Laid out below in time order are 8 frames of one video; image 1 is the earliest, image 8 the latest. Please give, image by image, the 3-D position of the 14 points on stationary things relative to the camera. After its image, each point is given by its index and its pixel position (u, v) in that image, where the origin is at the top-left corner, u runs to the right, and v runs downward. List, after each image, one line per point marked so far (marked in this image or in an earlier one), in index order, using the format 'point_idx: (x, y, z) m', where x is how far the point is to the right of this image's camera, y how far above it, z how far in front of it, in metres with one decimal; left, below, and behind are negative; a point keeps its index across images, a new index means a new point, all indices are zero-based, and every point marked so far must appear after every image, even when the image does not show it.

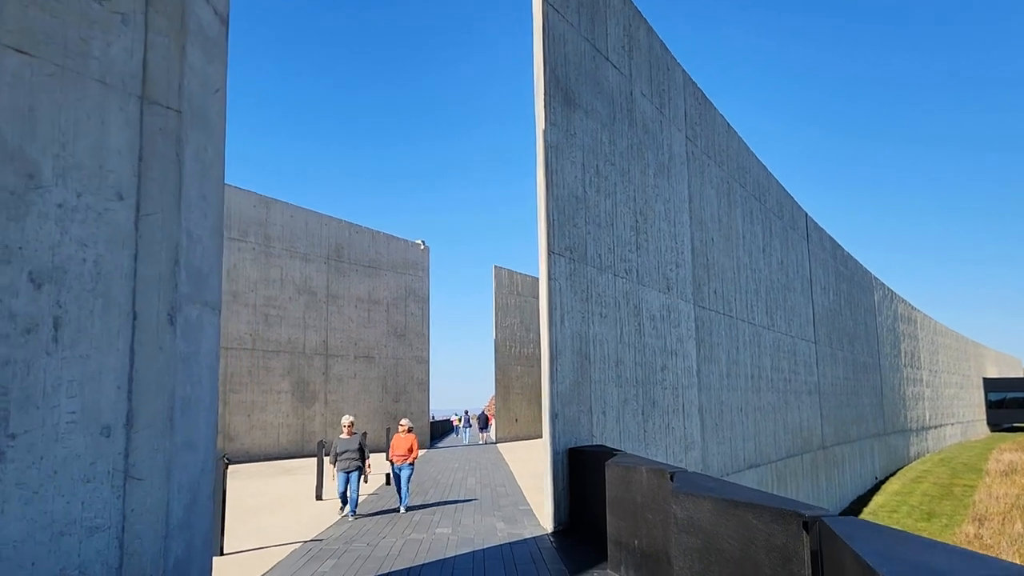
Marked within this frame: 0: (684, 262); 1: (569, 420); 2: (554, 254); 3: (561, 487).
0: (+3.1, +0.5, +12.5) m
1: (+0.7, -1.6, +8.3) m
2: (+0.5, +0.4, +8.4) m
3: (+0.6, -2.4, +8.1) m
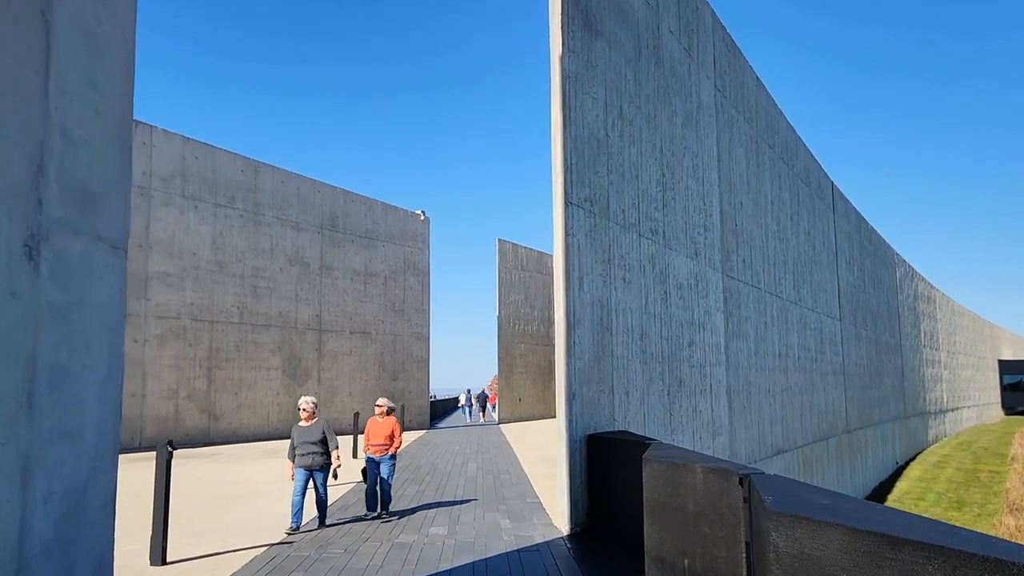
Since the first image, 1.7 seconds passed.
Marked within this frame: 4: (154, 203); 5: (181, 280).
0: (+3.2, +1.0, +11.1) m
1: (+0.8, -1.2, +7.1) m
2: (+0.6, +0.8, +7.1) m
3: (+0.7, -1.9, +6.8) m
4: (-9.3, +2.2, +18.0) m
5: (-8.9, +0.2, +18.5) m
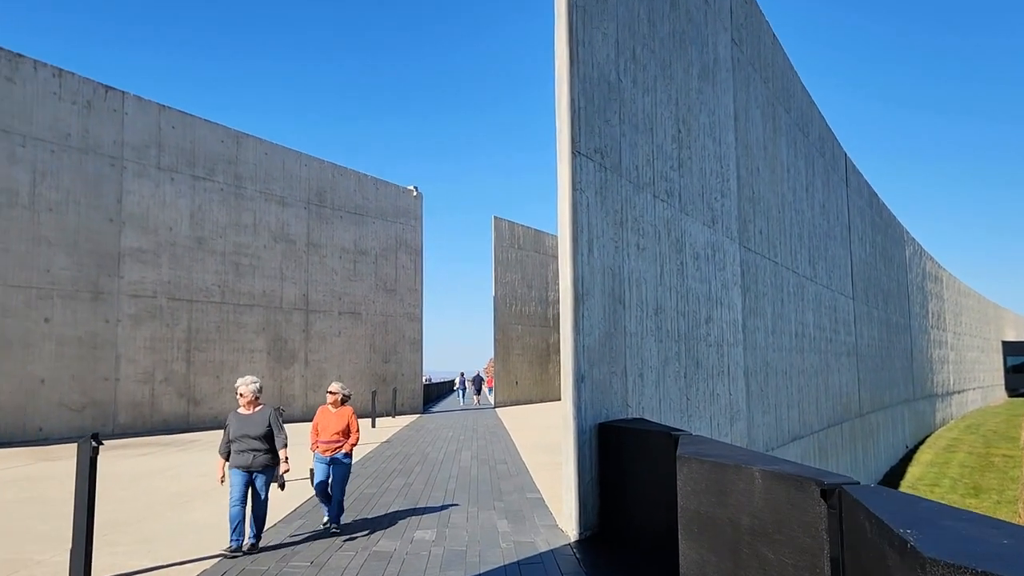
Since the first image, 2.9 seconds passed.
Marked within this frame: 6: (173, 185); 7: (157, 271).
0: (+3.2, +1.4, +10.1) m
1: (+0.8, -0.9, +6.1) m
2: (+0.6, +1.1, +6.0) m
3: (+0.7, -1.6, +5.9) m
4: (-9.4, +2.8, +16.8) m
5: (-8.9, +0.8, +17.4) m
6: (-8.8, +2.7, +17.9) m
7: (-8.9, +0.4, +17.4) m
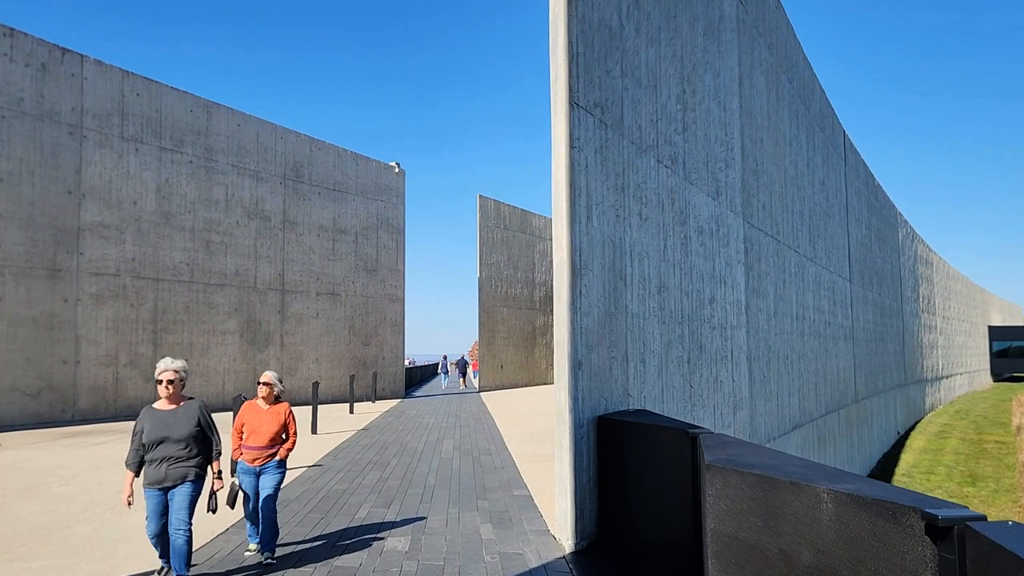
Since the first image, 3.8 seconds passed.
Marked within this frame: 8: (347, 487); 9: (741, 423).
0: (+3.0, +1.7, +9.3) m
1: (+0.7, -0.7, +5.3) m
2: (+0.5, +1.3, +5.2) m
3: (+0.5, -1.4, +5.1) m
4: (-9.7, +3.3, +15.8) m
5: (-9.3, +1.3, +16.4) m
6: (-9.1, +3.2, +16.8) m
7: (-9.3, +1.0, +16.4) m
8: (-1.8, -2.2, +7.6) m
9: (+3.0, -1.8, +9.0) m
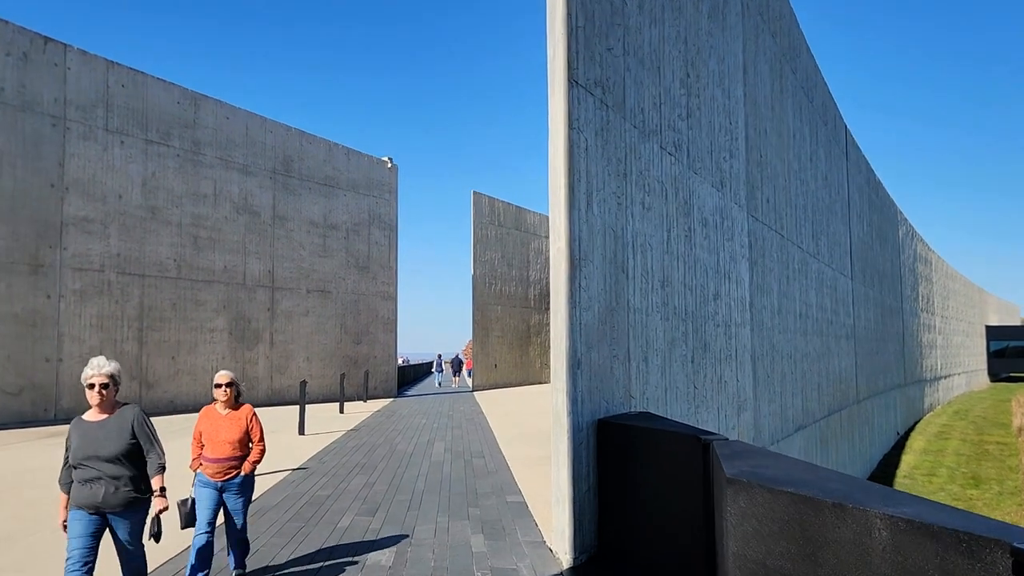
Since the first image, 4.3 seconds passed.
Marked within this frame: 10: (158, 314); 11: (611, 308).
0: (+2.9, +1.8, +8.9) m
1: (+0.6, -0.6, +4.9) m
2: (+0.5, +1.4, +4.8) m
3: (+0.5, -1.4, +4.7) m
4: (-9.8, +3.4, +15.3) m
5: (-9.4, +1.4, +15.9) m
6: (-9.2, +3.3, +16.3) m
7: (-9.4, +1.1, +15.9) m
8: (-1.9, -2.1, +7.2) m
9: (+2.9, -1.7, +8.6) m
10: (-8.7, -0.6, +16.9) m
11: (+0.7, -0.2, +5.2) m
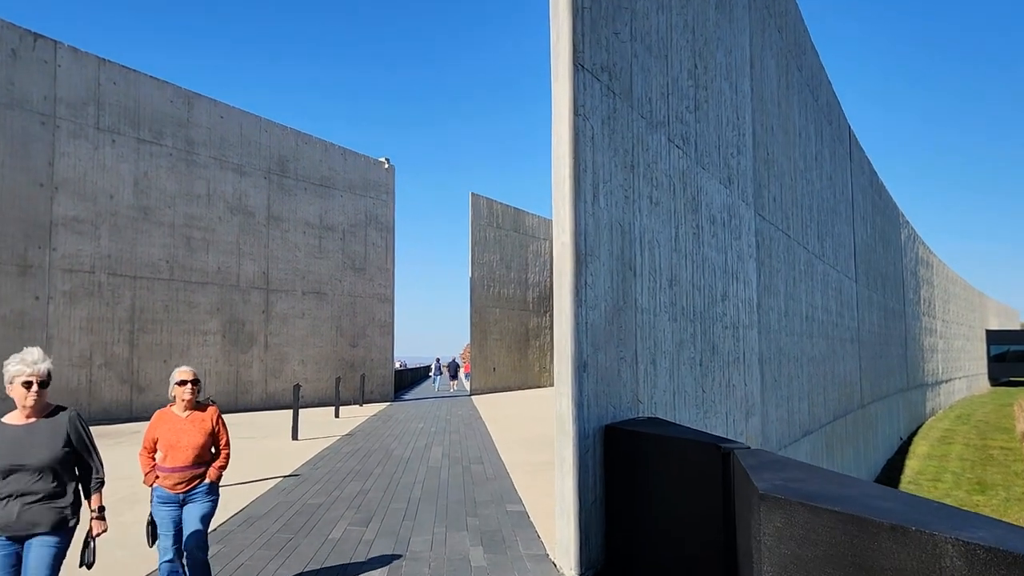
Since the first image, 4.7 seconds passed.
0: (+2.9, +1.8, +8.6) m
1: (+0.6, -0.6, +4.6) m
2: (+0.5, +1.4, +4.5) m
3: (+0.5, -1.4, +4.4) m
4: (-9.8, +3.4, +15.0) m
5: (-9.4, +1.4, +15.6) m
6: (-9.2, +3.3, +16.0) m
7: (-9.4, +1.0, +15.6) m
8: (-1.9, -2.1, +6.9) m
9: (+2.9, -1.7, +8.3) m
10: (-8.7, -0.7, +16.6) m
11: (+0.7, -0.1, +4.9) m
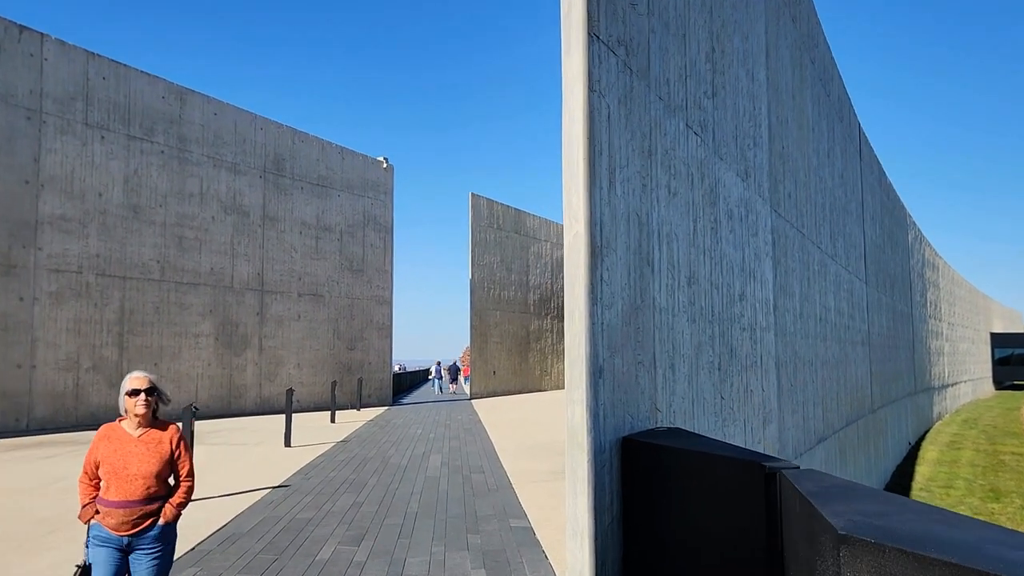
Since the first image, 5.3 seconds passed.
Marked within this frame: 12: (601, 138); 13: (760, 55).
0: (+3.0, +1.8, +8.2) m
1: (+0.7, -0.6, +4.1) m
2: (+0.5, +1.4, +4.1) m
3: (+0.5, -1.3, +4.0) m
4: (-9.8, +3.3, +14.5) m
5: (-9.4, +1.3, +15.1) m
6: (-9.2, +3.2, +15.6) m
7: (-9.4, +1.0, +15.1) m
8: (-1.9, -2.1, +6.4) m
9: (+2.9, -1.7, +7.8) m
10: (-8.7, -0.7, +16.1) m
11: (+0.8, -0.1, +4.4) m
12: (+0.5, +0.9, +4.0) m
13: (+3.0, +2.8, +8.3) m
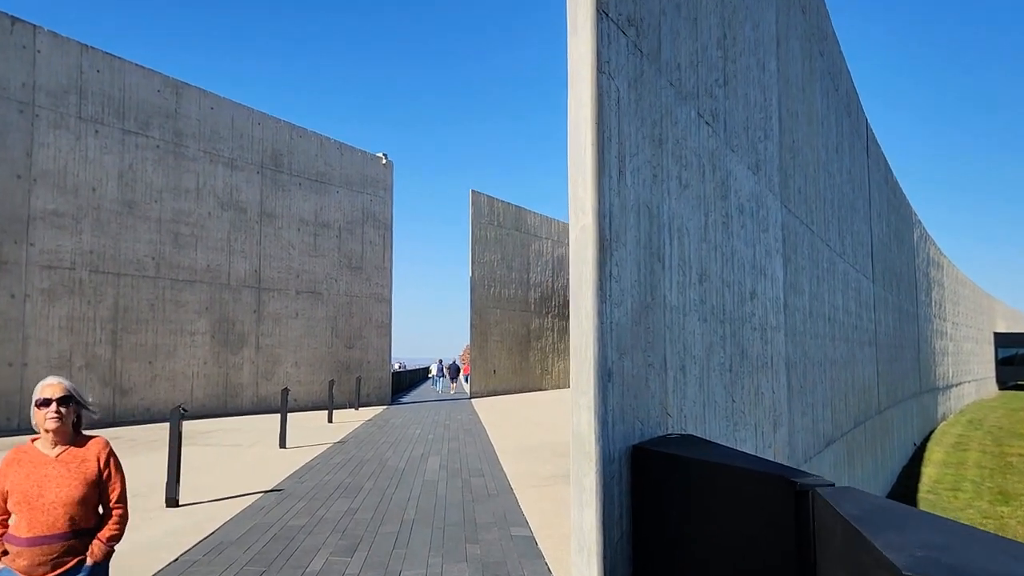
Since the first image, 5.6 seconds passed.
0: (+3.0, +1.8, +7.9) m
1: (+0.7, -0.6, +3.9) m
2: (+0.5, +1.5, +3.8) m
3: (+0.6, -1.3, +3.7) m
4: (-9.7, +3.4, +14.2) m
5: (-9.4, +1.4, +14.9) m
6: (-9.2, +3.3, +15.3) m
7: (-9.4, +1.1, +14.8) m
8: (-1.8, -2.1, +6.2) m
9: (+2.9, -1.7, +7.6) m
10: (-8.7, -0.6, +15.8) m
11: (+0.8, -0.1, +4.1) m
12: (+0.5, +0.9, +3.8) m
13: (+3.0, +2.8, +8.0) m
